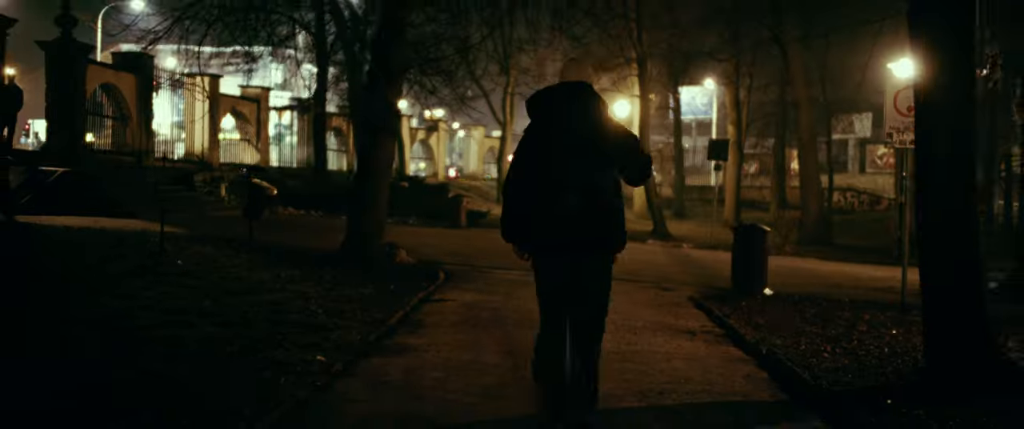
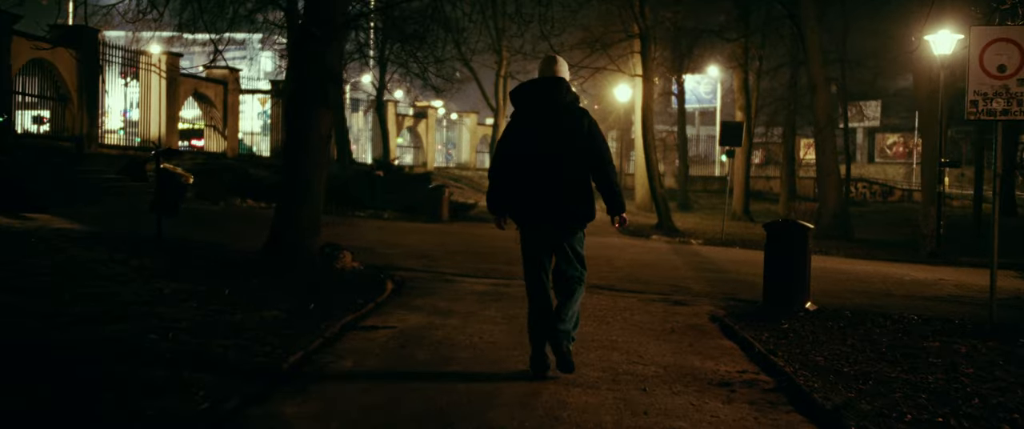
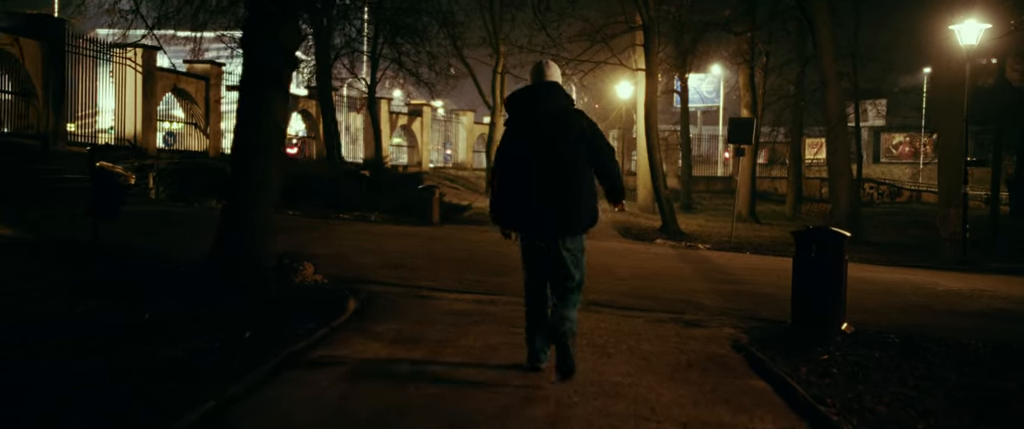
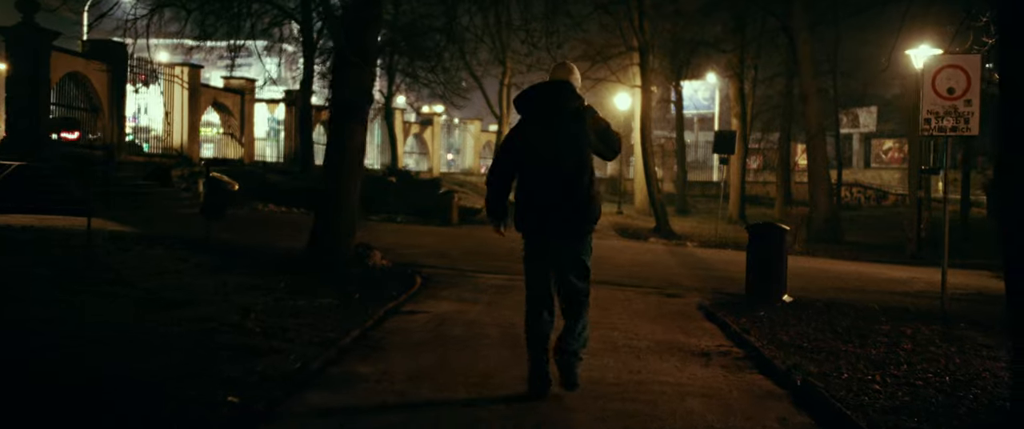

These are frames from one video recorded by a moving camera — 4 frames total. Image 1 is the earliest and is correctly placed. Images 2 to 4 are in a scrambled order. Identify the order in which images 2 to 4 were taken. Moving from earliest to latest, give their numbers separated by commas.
4, 2, 3
